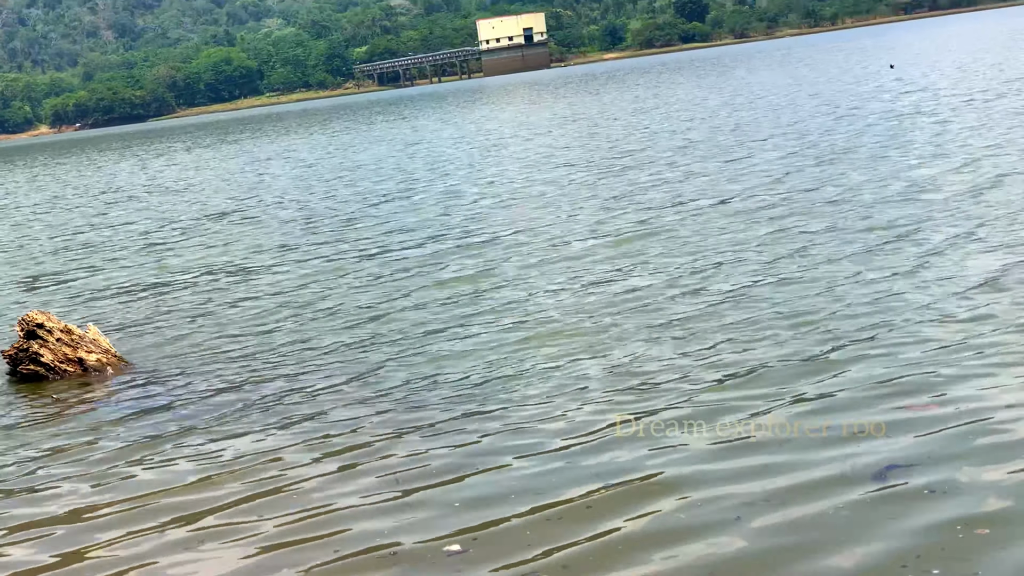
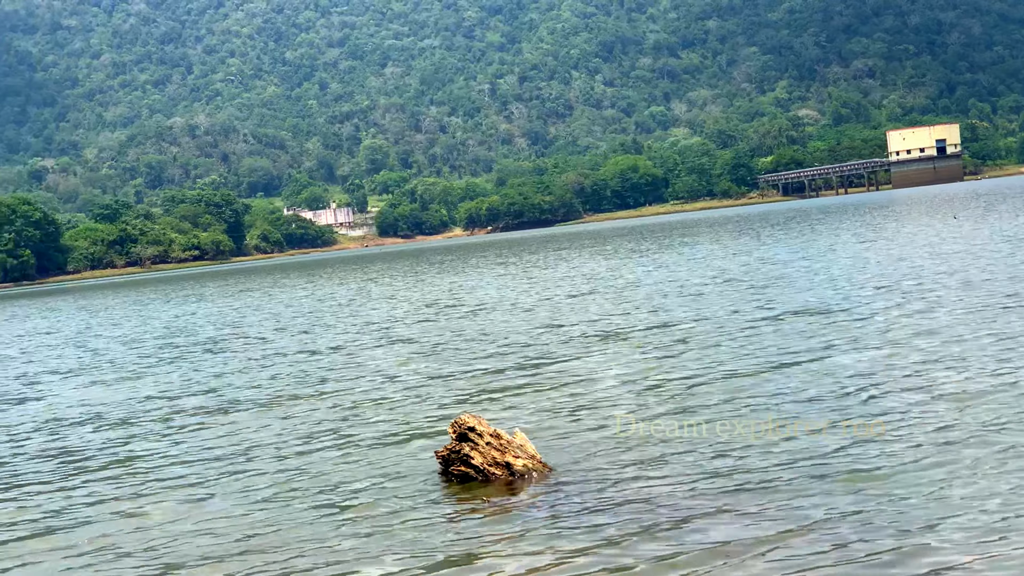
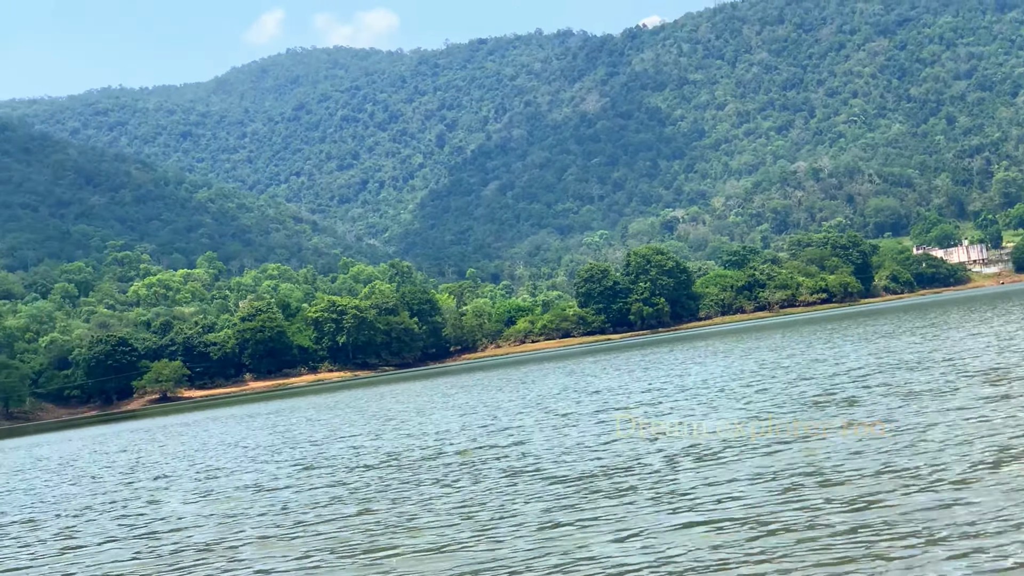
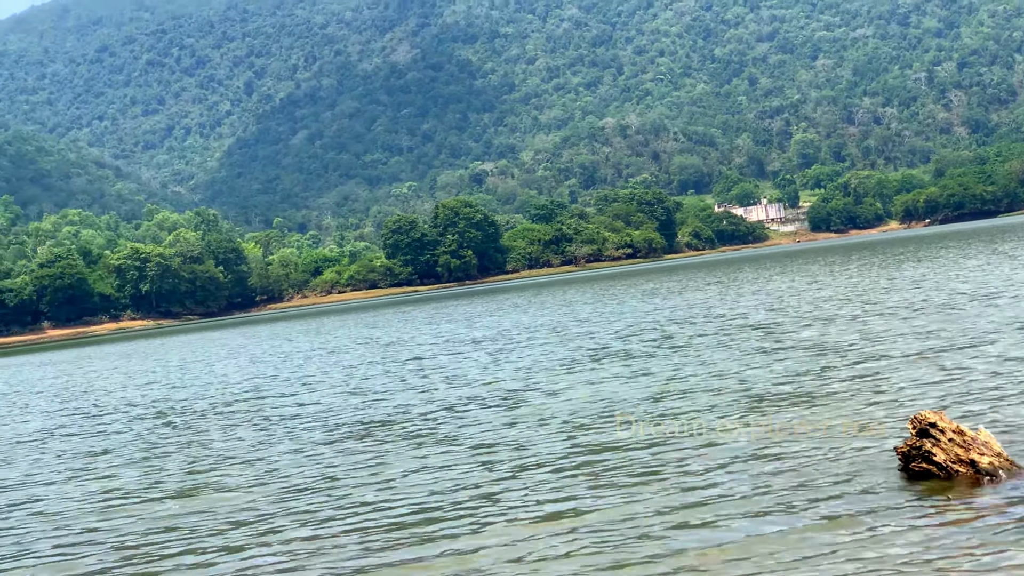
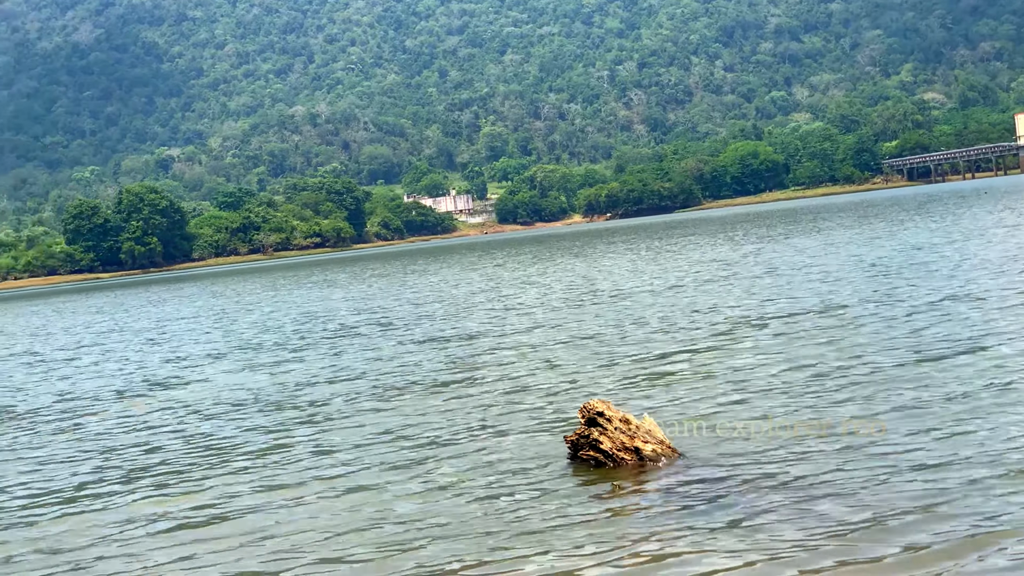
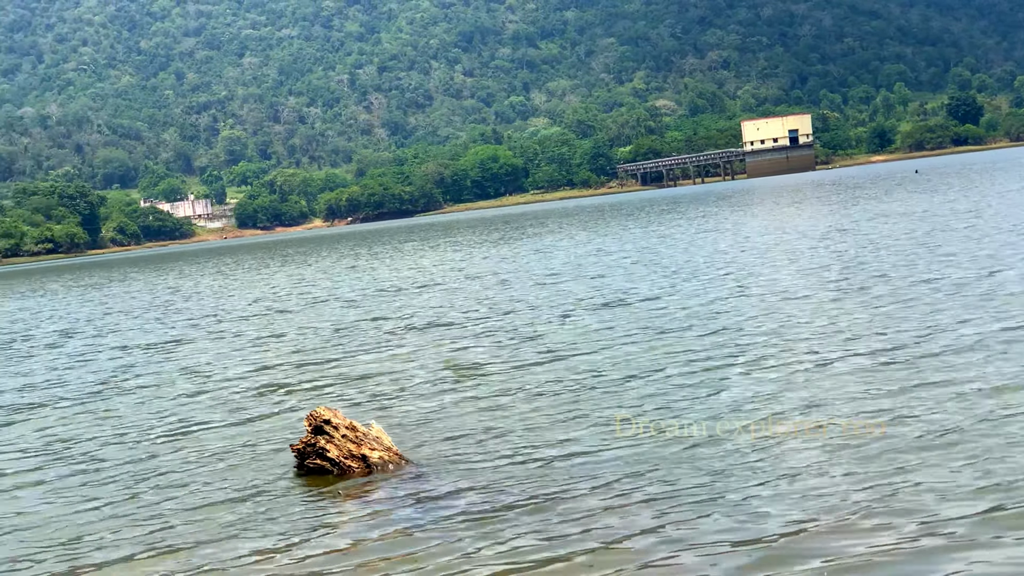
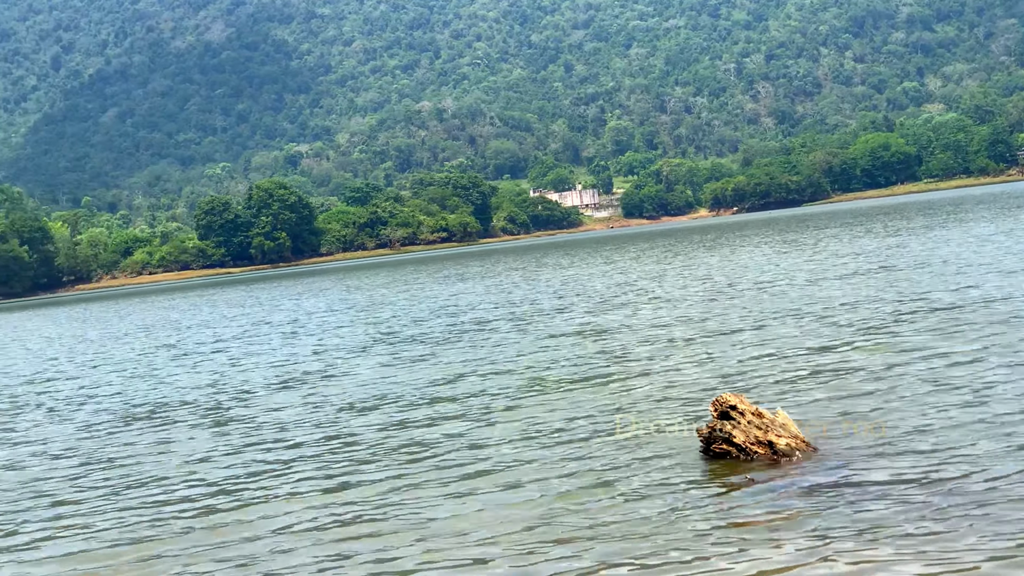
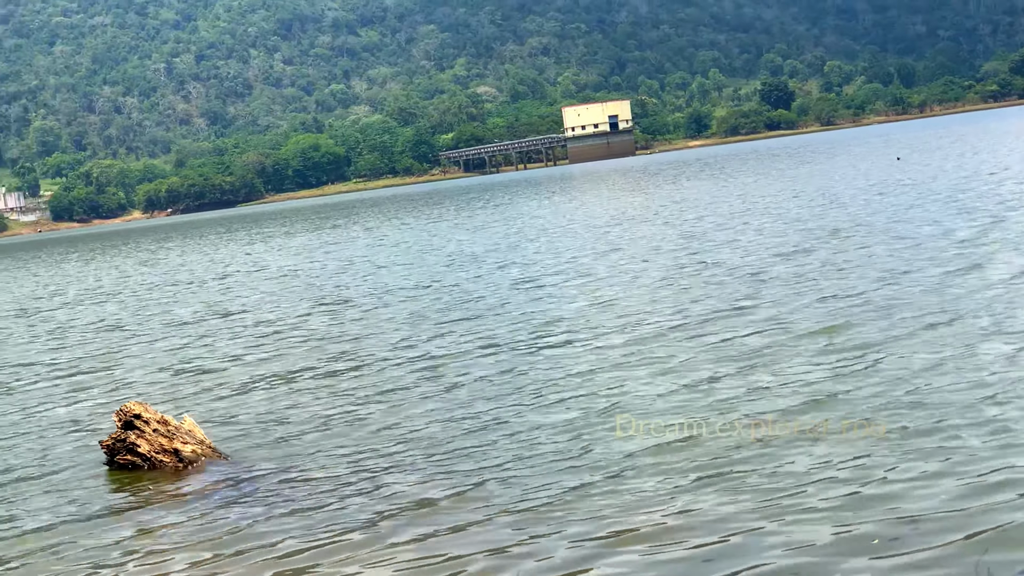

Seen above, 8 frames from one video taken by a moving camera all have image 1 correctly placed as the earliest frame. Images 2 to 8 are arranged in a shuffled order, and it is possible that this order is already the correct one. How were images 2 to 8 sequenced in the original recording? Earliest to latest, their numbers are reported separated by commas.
8, 6, 2, 5, 7, 4, 3
